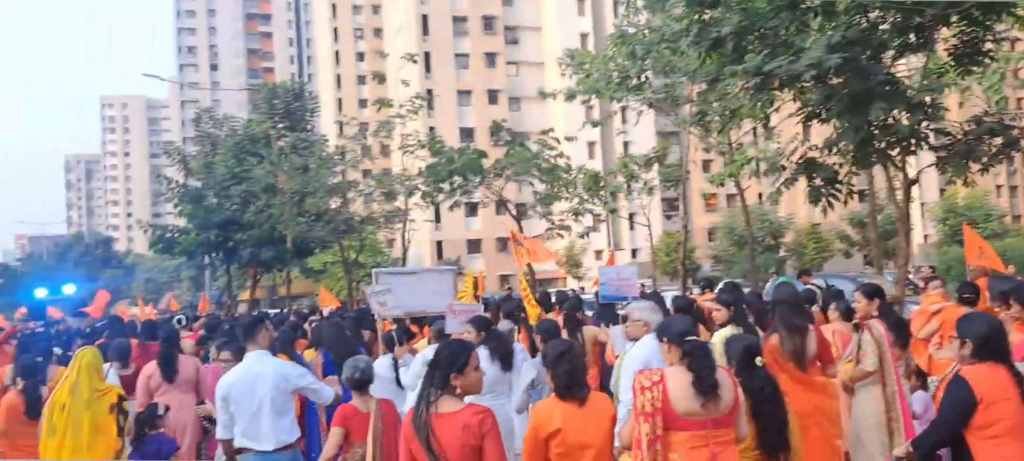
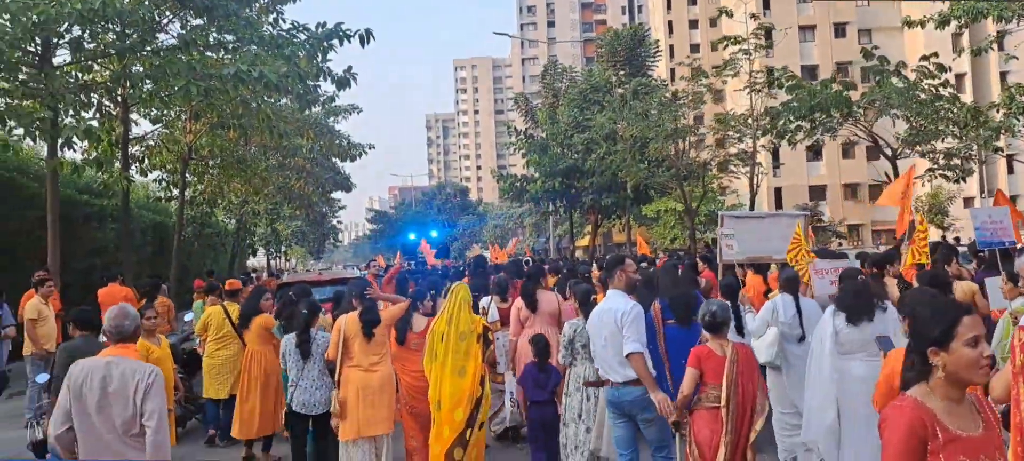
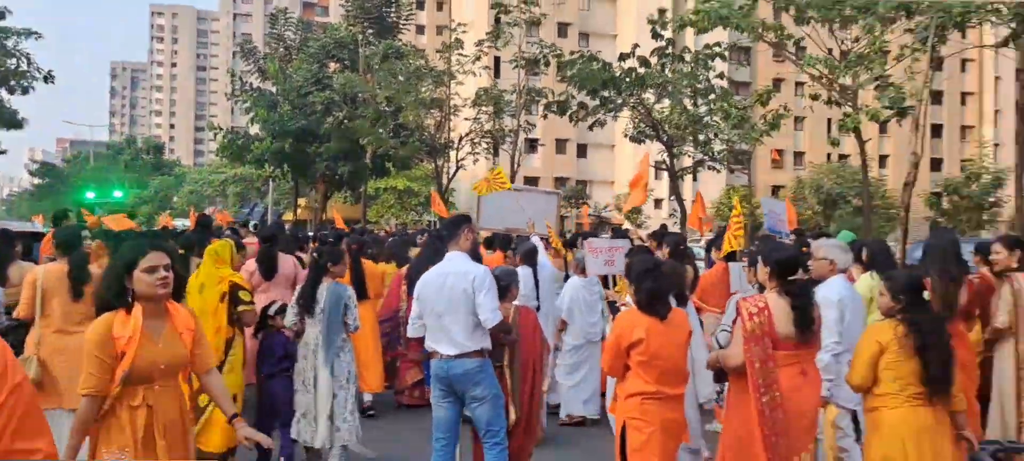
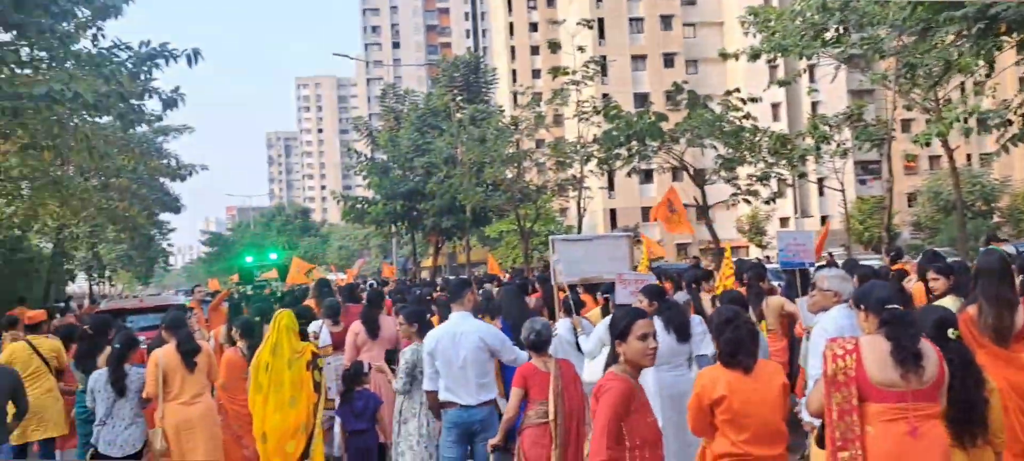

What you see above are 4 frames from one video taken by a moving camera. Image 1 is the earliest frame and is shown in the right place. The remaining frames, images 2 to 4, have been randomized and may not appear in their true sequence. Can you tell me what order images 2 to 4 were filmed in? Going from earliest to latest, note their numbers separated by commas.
4, 2, 3
